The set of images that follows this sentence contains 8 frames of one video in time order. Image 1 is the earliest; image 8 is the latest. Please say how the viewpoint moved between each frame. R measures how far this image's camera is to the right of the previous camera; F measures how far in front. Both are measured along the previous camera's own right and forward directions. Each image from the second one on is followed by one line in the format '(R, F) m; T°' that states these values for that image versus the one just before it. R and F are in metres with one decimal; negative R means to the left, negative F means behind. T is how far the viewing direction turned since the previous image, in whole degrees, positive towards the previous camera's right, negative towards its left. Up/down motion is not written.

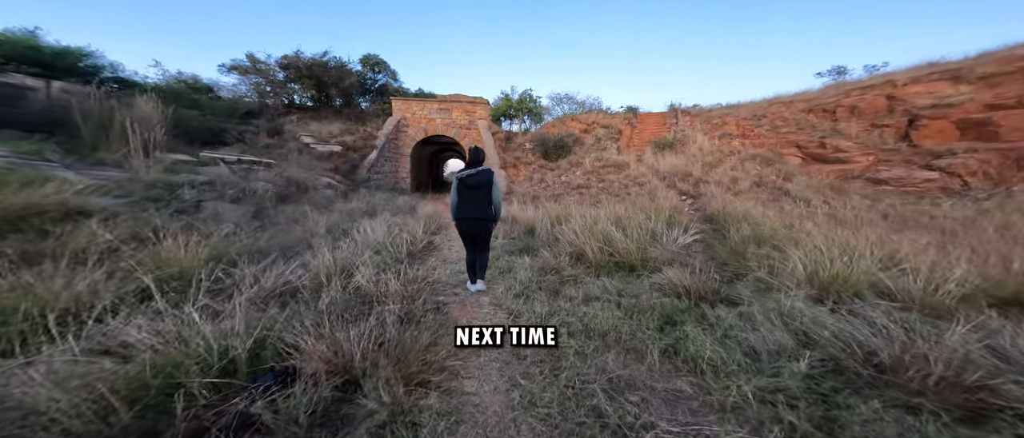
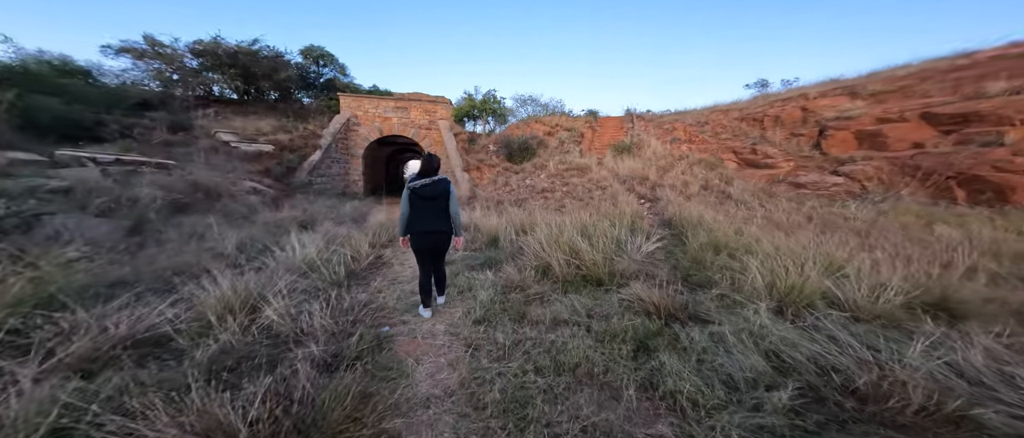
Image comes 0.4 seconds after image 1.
(0.0, +0.2) m; +6°
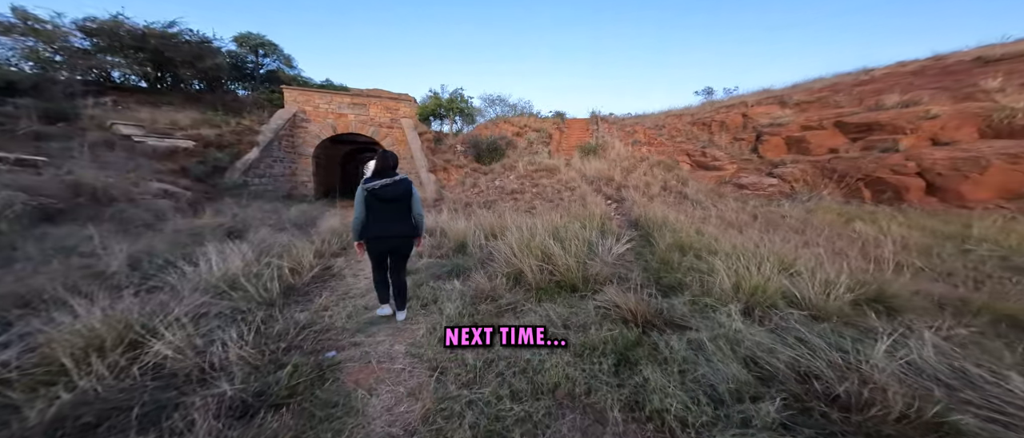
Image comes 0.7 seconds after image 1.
(0.0, +0.1) m; +5°
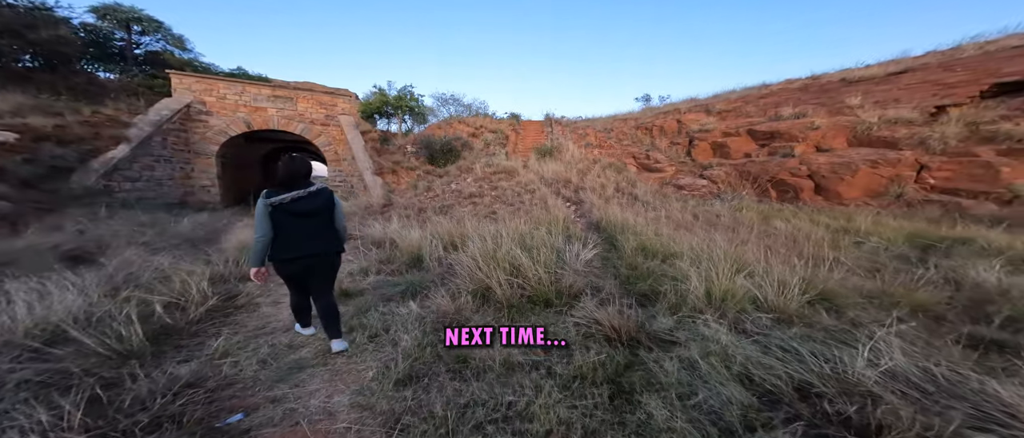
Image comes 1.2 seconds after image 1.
(-0.1, +0.2) m; +9°
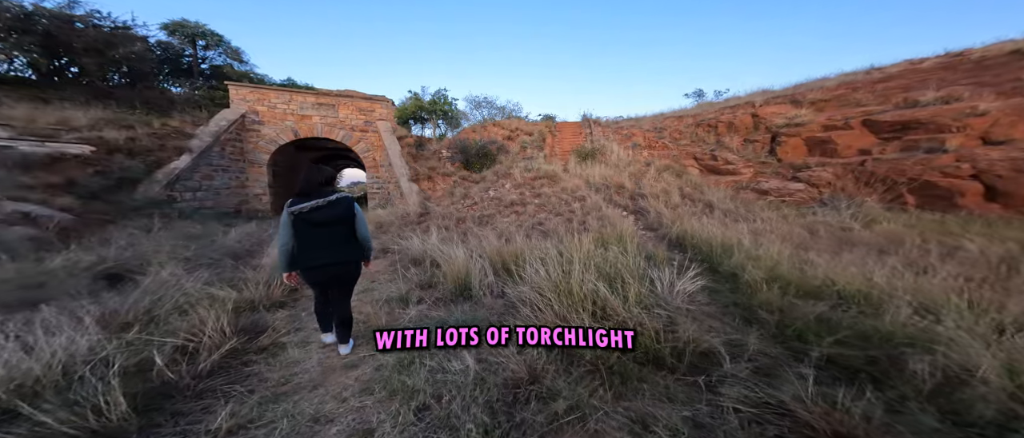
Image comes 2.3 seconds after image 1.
(-0.2, +0.5) m; -6°
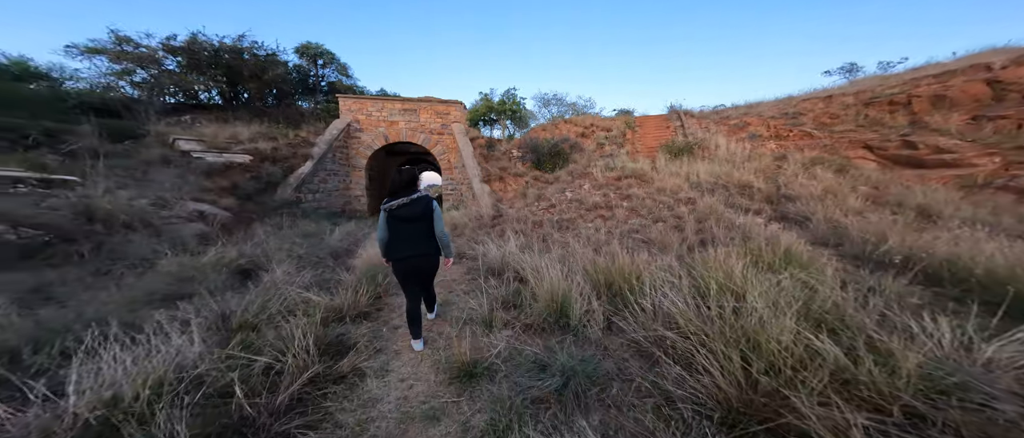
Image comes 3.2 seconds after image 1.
(-0.3, +0.7) m; -14°
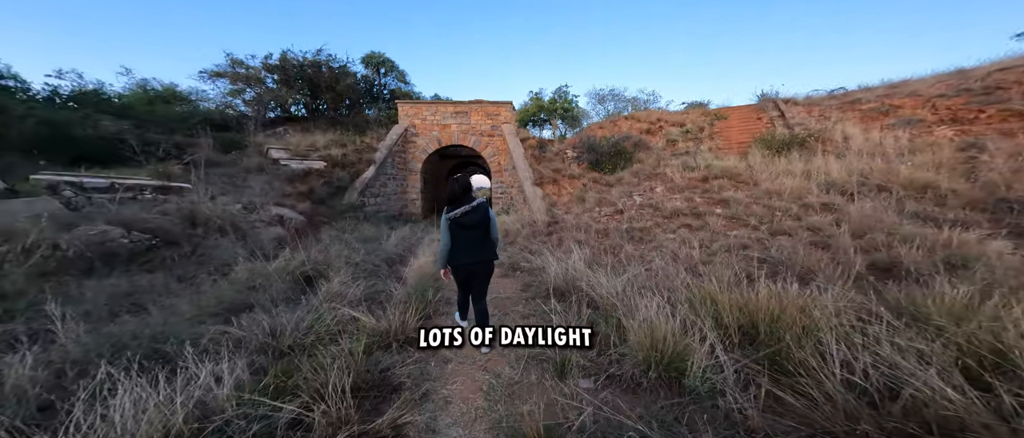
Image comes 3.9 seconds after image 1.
(-0.2, +0.7) m; -9°
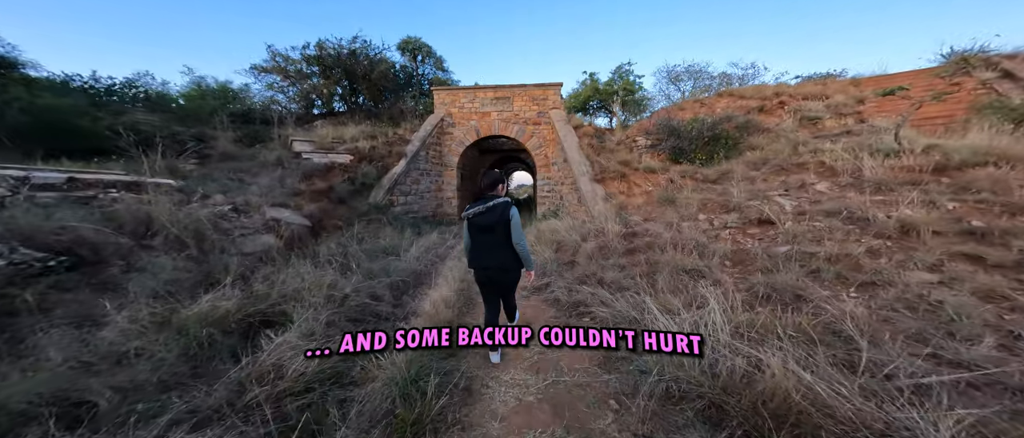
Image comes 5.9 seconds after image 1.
(-0.3, +2.3) m; -7°
